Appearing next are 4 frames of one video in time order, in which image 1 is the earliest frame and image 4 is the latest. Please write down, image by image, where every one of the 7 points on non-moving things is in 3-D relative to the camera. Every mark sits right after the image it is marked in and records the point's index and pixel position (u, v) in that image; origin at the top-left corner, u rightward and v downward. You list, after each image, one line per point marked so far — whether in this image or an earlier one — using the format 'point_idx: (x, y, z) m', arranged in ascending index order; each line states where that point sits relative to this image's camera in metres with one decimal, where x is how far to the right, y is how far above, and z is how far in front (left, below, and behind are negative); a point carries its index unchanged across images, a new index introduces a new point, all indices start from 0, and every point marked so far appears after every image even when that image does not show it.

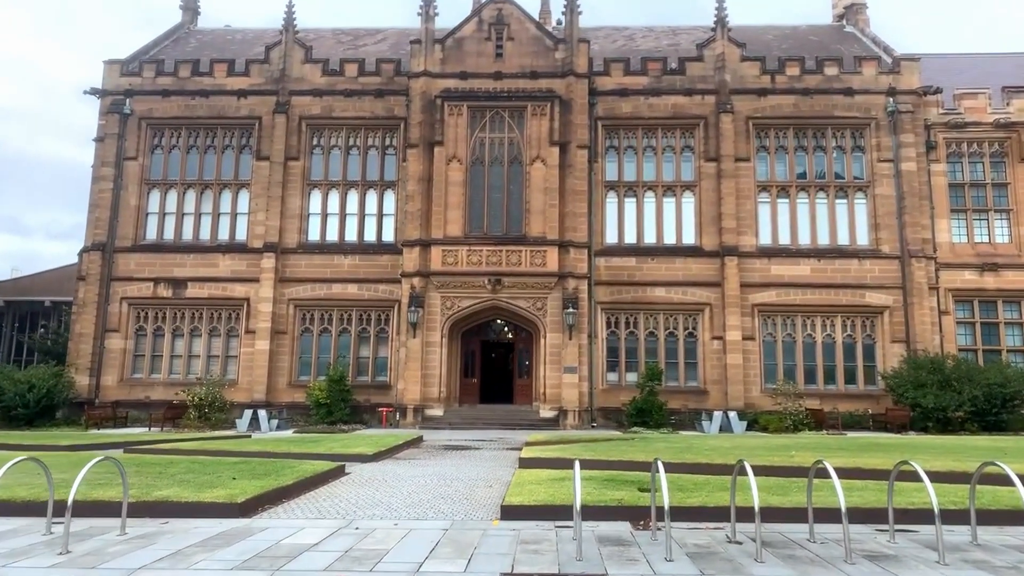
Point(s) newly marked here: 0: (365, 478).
0: (-2.0, -2.7, +9.9) m
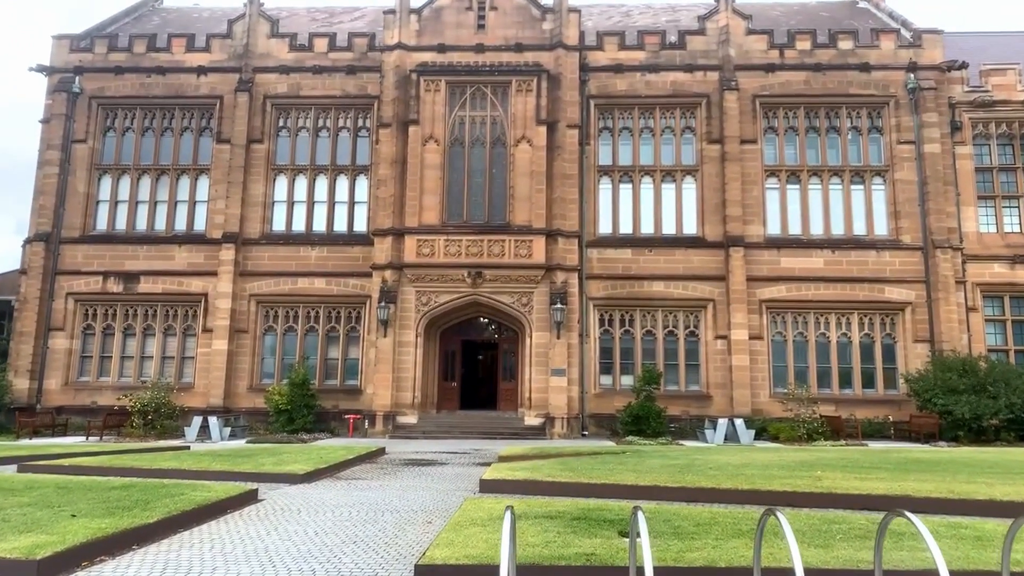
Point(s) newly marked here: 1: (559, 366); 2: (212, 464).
0: (-2.6, -2.4, +7.7) m
1: (+1.3, -2.1, +19.5) m
2: (-4.5, -2.6, +10.7) m
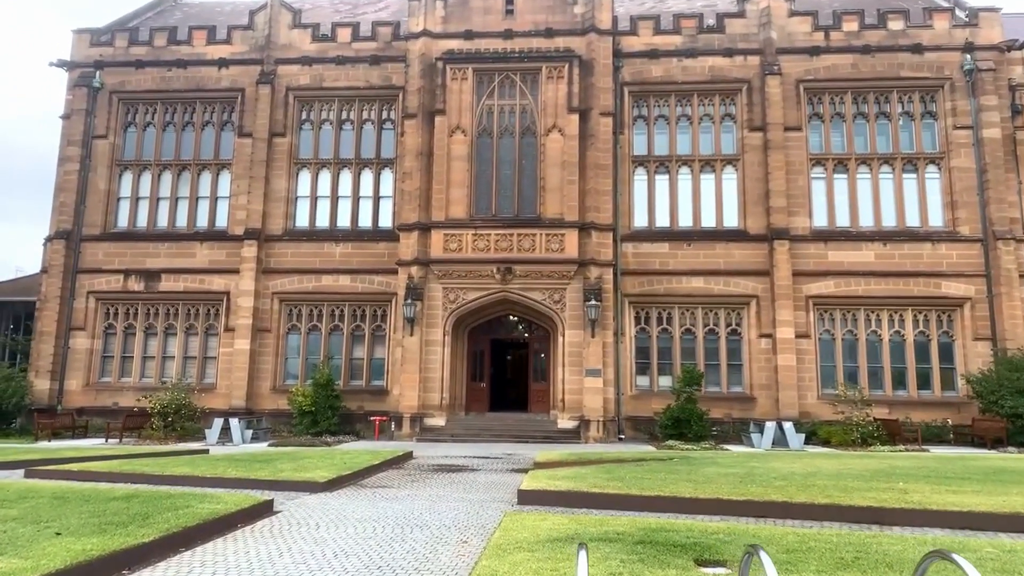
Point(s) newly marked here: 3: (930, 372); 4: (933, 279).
0: (-2.1, -2.3, +6.9) m
1: (+2.1, -2.0, +18.5) m
2: (-4.0, -2.5, +9.9) m
3: (+11.3, -2.3, +19.3) m
4: (+11.4, +0.2, +19.4) m
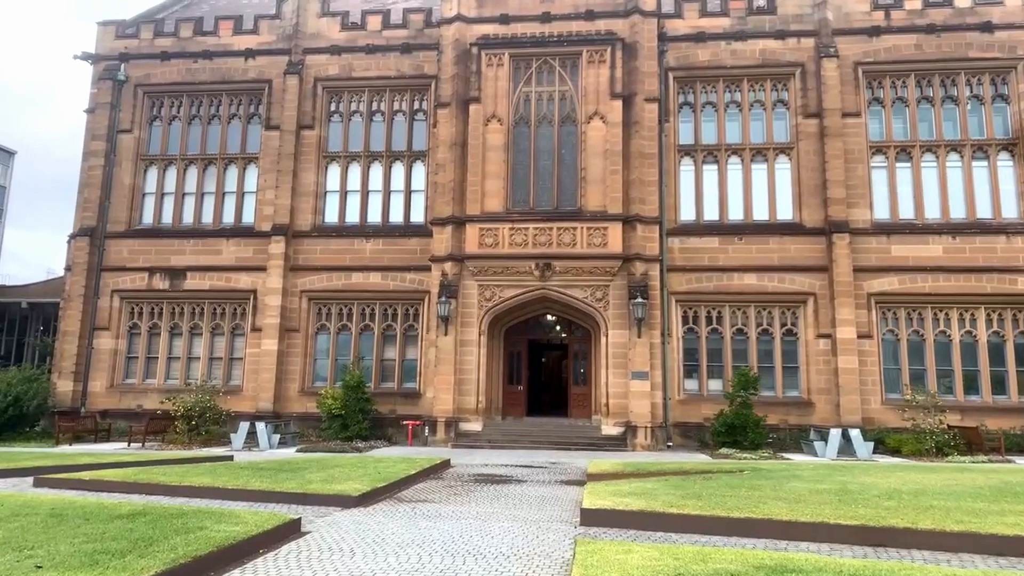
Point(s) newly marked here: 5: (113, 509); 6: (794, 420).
0: (-1.6, -2.1, +5.9) m
1: (+3.1, -1.9, +17.3) m
2: (-3.3, -2.4, +9.0) m
3: (+12.3, -2.2, +17.8) m
4: (+12.4, +0.3, +17.9) m
5: (-3.7, -2.0, +6.6) m
6: (+7.0, -3.3, +17.8) m
